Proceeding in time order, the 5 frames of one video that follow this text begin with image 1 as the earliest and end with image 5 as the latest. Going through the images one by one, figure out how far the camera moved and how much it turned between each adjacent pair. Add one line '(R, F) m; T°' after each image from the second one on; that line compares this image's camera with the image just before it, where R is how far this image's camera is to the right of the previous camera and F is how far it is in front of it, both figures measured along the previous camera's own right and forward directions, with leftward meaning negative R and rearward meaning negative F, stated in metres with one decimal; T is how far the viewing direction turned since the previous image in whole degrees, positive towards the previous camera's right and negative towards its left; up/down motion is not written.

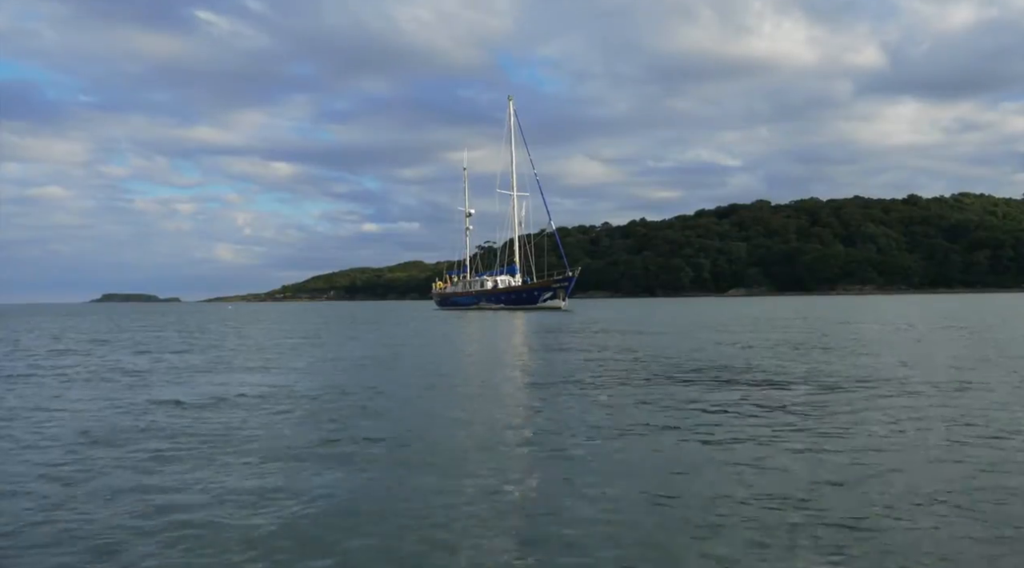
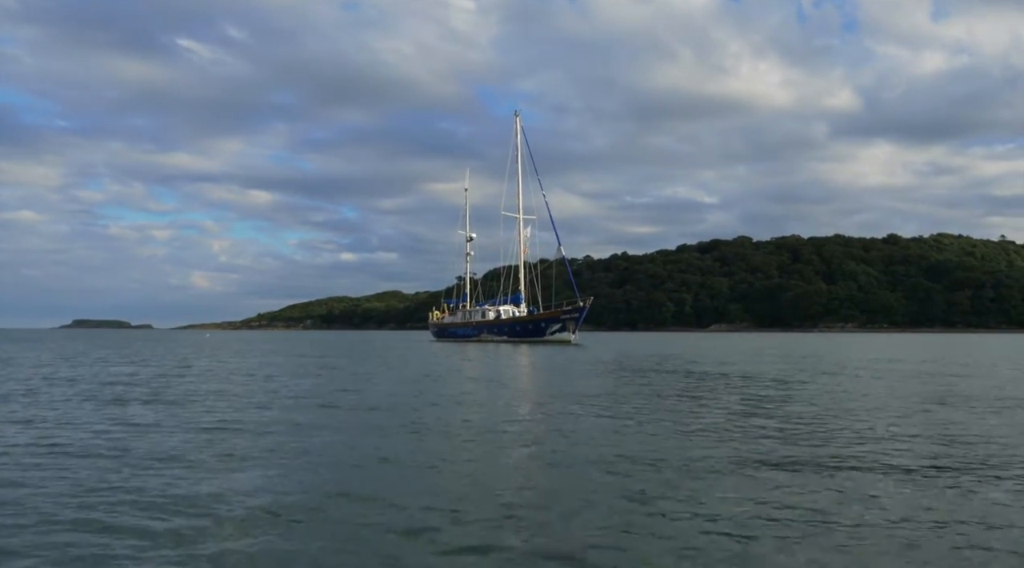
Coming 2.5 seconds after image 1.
(-1.6, +2.0) m; +1°
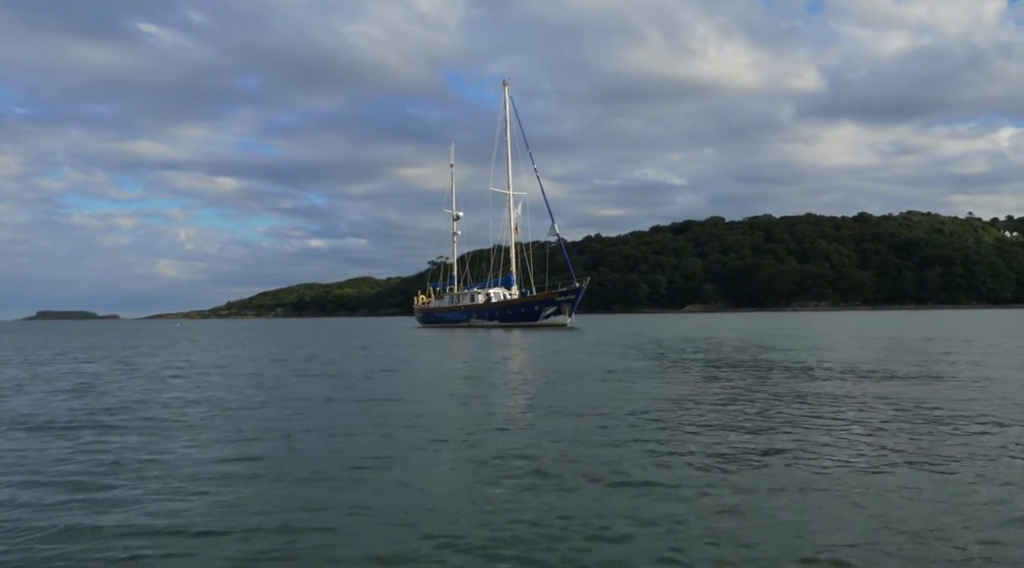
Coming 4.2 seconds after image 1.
(-1.1, +1.8) m; +2°
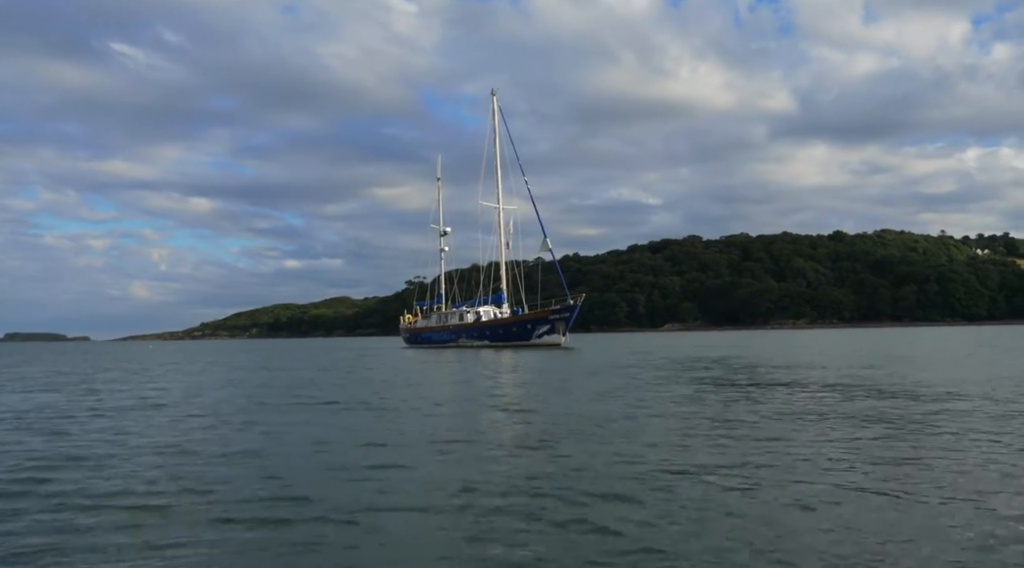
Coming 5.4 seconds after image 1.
(-0.8, +1.0) m; +2°
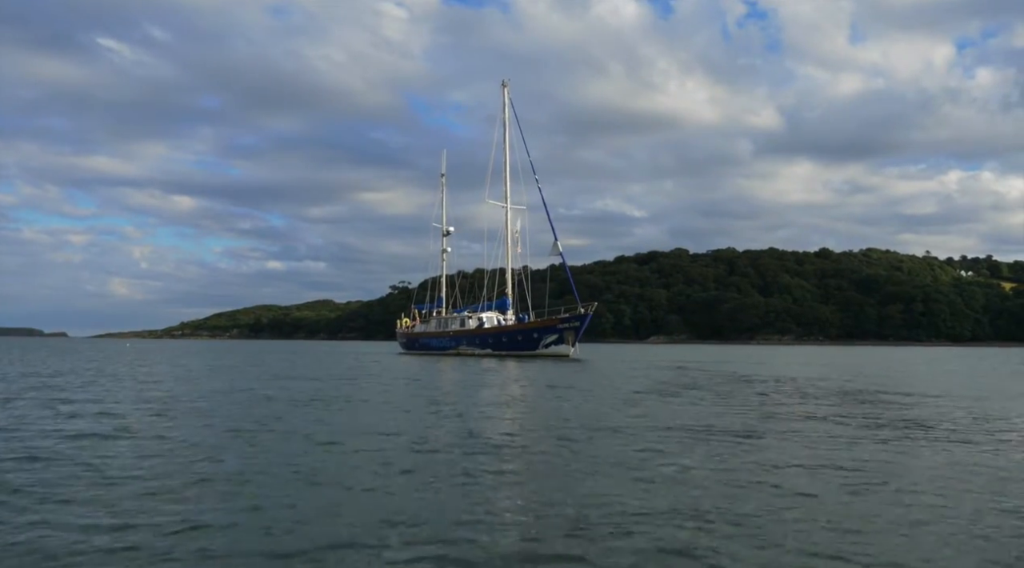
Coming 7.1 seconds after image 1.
(-1.3, +1.8) m; +1°
